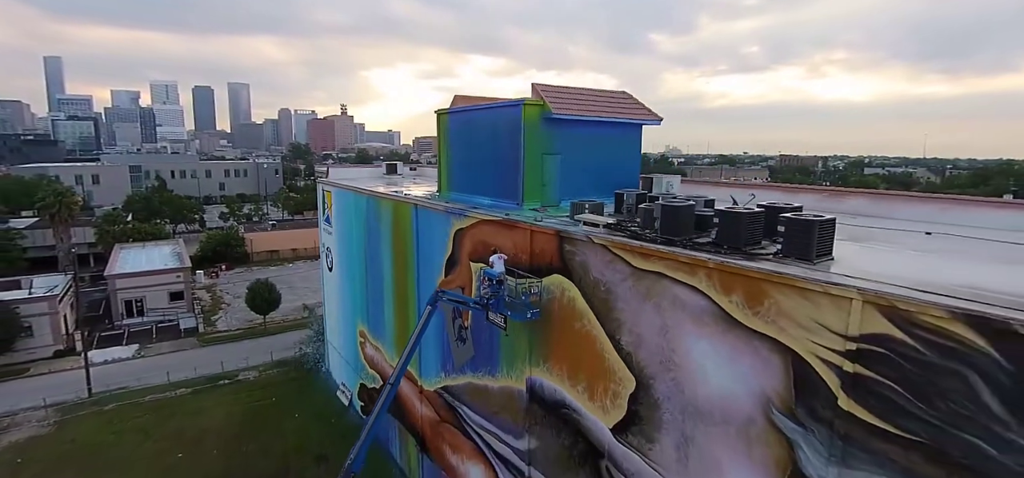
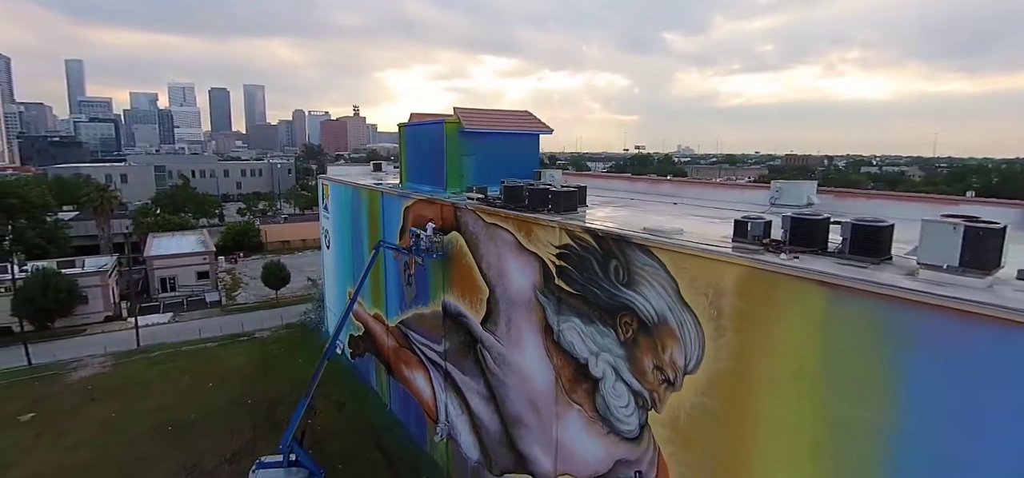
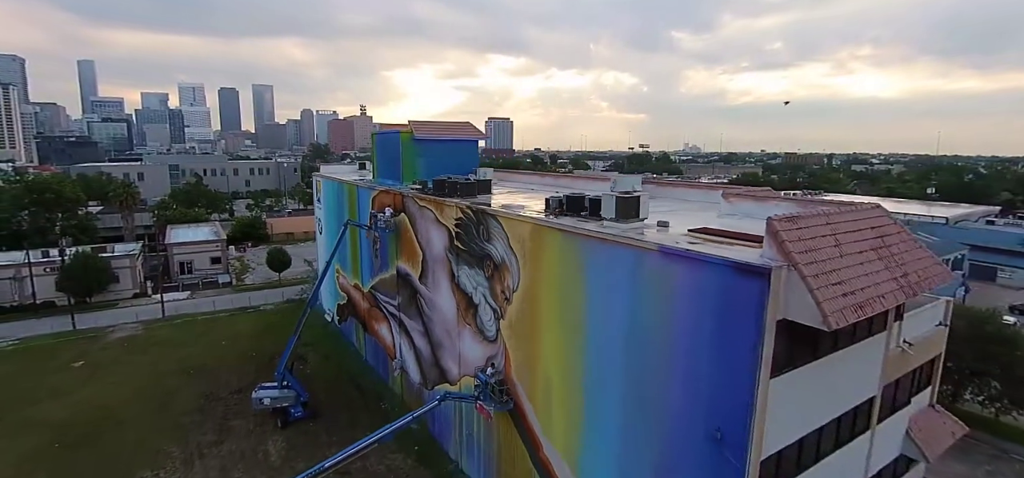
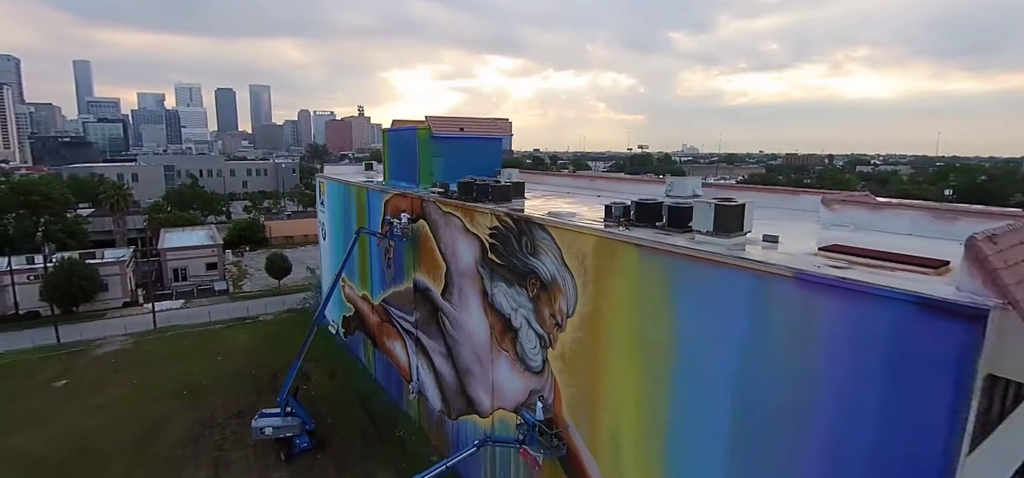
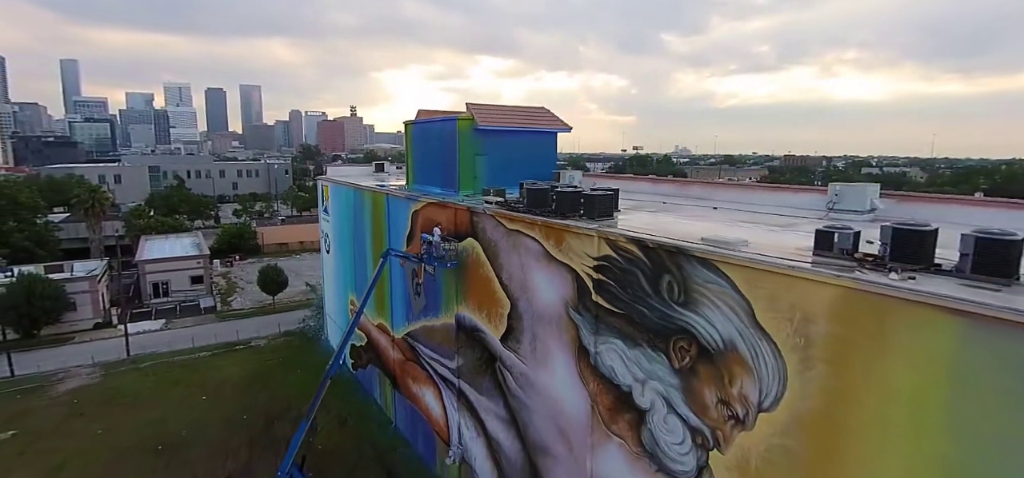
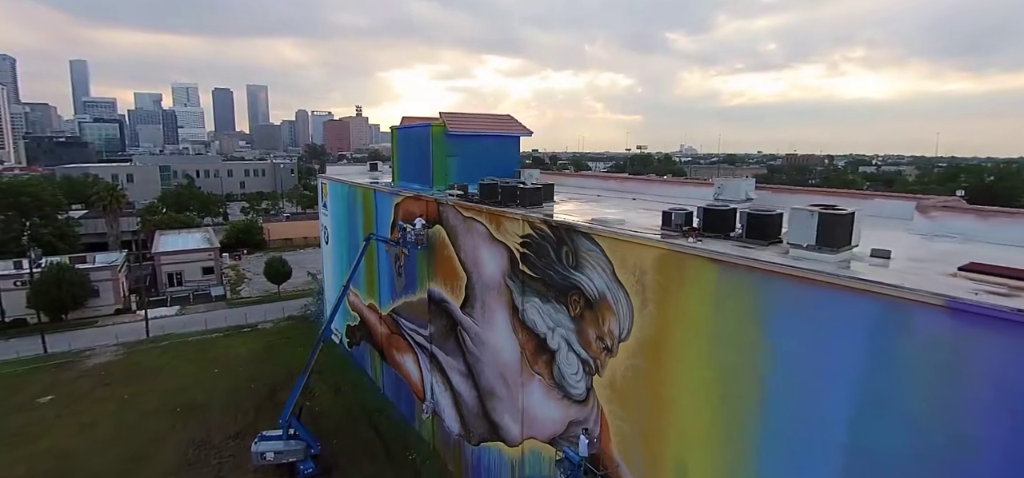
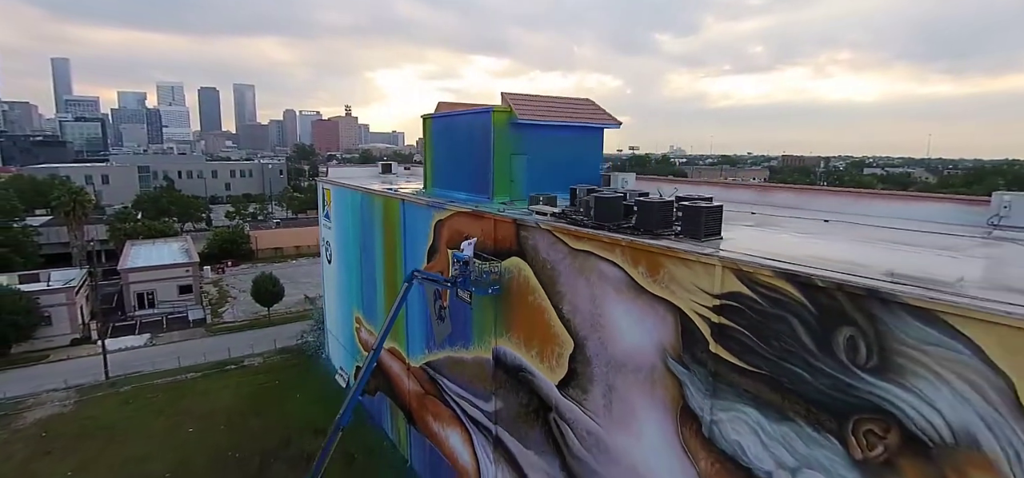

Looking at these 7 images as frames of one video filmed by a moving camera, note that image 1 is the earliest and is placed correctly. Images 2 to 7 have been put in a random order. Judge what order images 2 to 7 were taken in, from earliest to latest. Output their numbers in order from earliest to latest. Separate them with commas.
7, 5, 2, 6, 4, 3
